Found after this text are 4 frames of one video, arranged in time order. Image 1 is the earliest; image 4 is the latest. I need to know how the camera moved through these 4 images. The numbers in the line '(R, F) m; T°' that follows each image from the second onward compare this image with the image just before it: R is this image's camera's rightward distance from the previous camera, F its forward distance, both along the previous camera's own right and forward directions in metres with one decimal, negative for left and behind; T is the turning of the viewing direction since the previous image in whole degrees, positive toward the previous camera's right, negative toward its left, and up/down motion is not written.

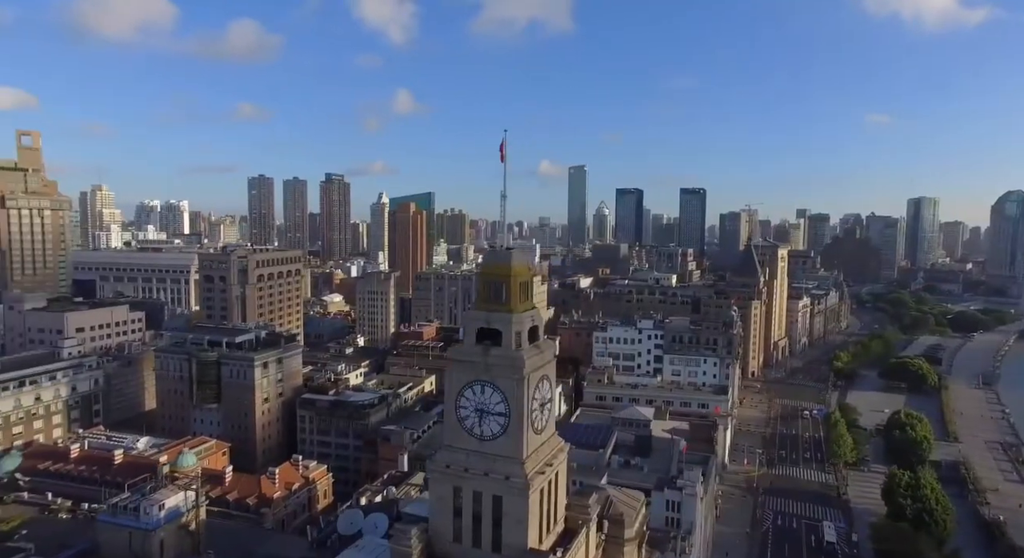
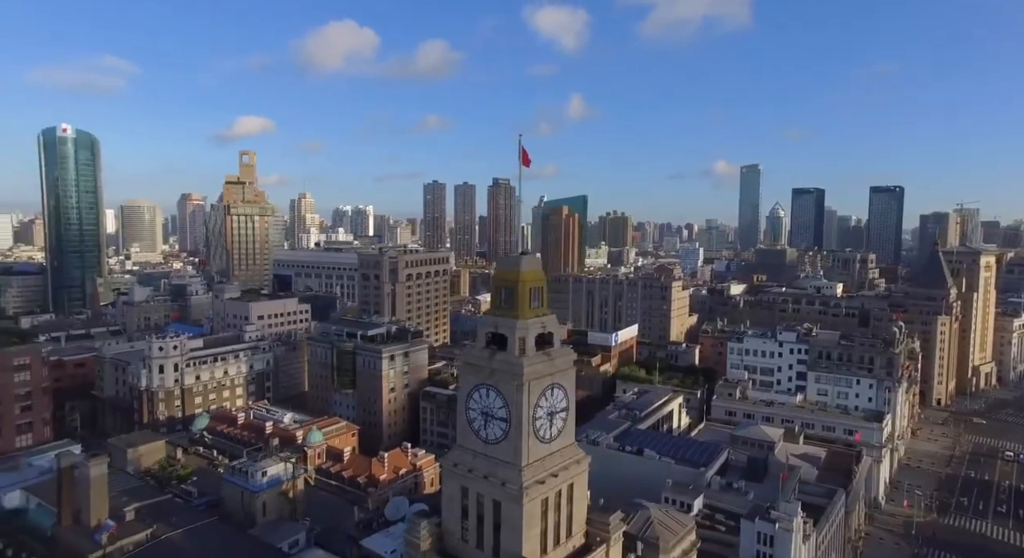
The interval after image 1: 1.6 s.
(+6.8, +0.9) m; -18°
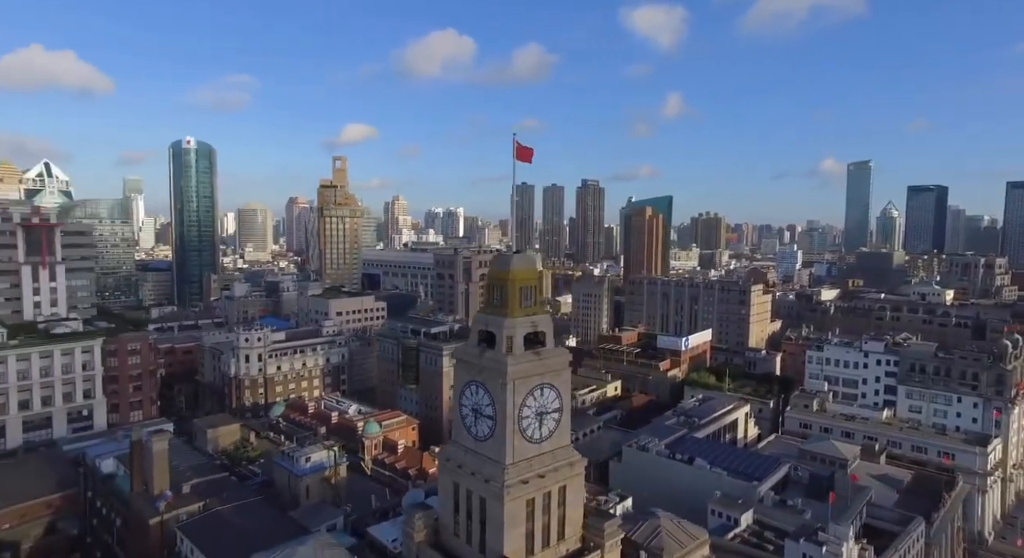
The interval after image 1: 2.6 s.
(+4.3, +0.7) m; -10°
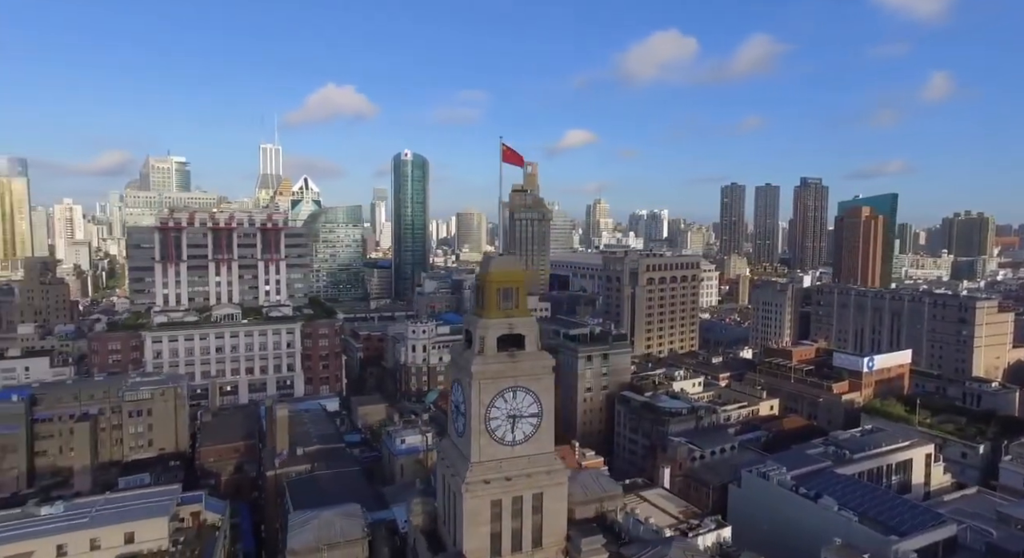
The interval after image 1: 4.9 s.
(+8.6, +3.7) m; -23°
